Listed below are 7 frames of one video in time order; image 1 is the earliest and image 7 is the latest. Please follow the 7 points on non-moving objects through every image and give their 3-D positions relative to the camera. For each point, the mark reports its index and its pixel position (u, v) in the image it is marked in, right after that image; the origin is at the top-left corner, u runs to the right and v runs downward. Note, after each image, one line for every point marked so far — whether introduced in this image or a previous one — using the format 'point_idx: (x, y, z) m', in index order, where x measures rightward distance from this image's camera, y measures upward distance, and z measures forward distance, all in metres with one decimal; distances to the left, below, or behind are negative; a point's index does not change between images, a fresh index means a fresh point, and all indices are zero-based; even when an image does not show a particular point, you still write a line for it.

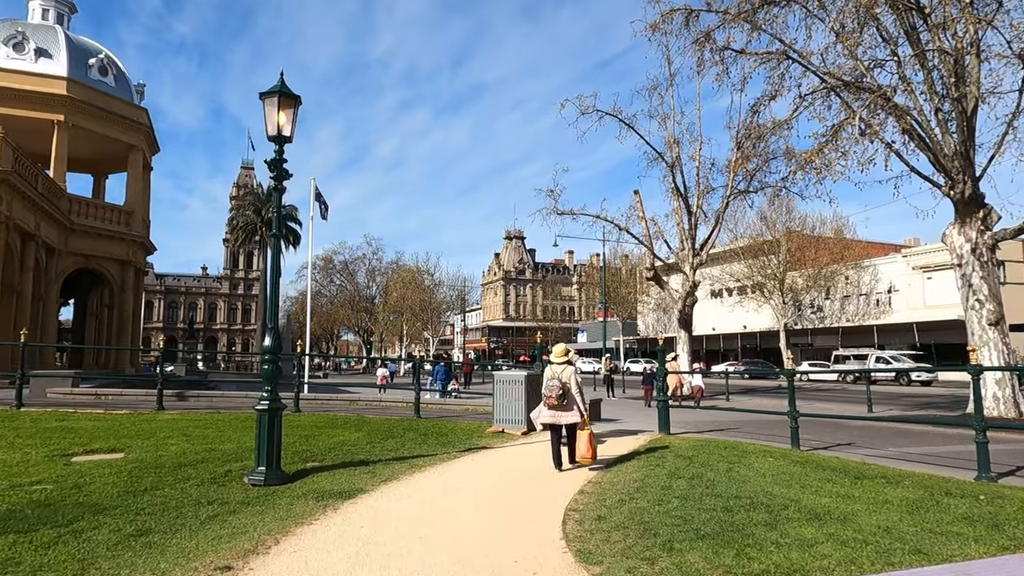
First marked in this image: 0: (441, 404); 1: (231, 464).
0: (-1.6, -2.8, +15.7) m
1: (-3.6, -2.3, +8.6) m
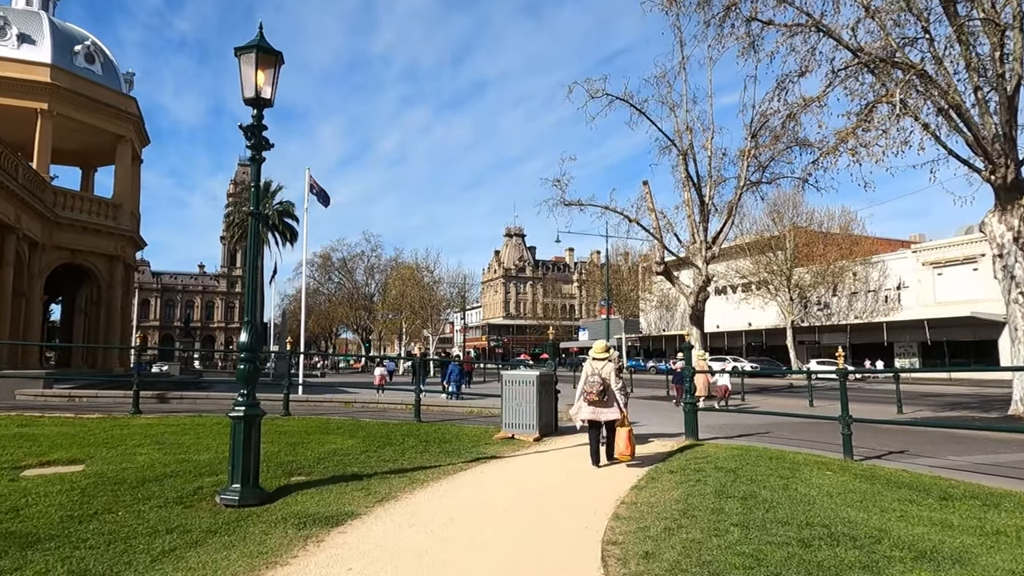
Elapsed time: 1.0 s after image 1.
0: (-1.5, -2.6, +14.6) m
1: (-3.5, -2.1, +7.4) m
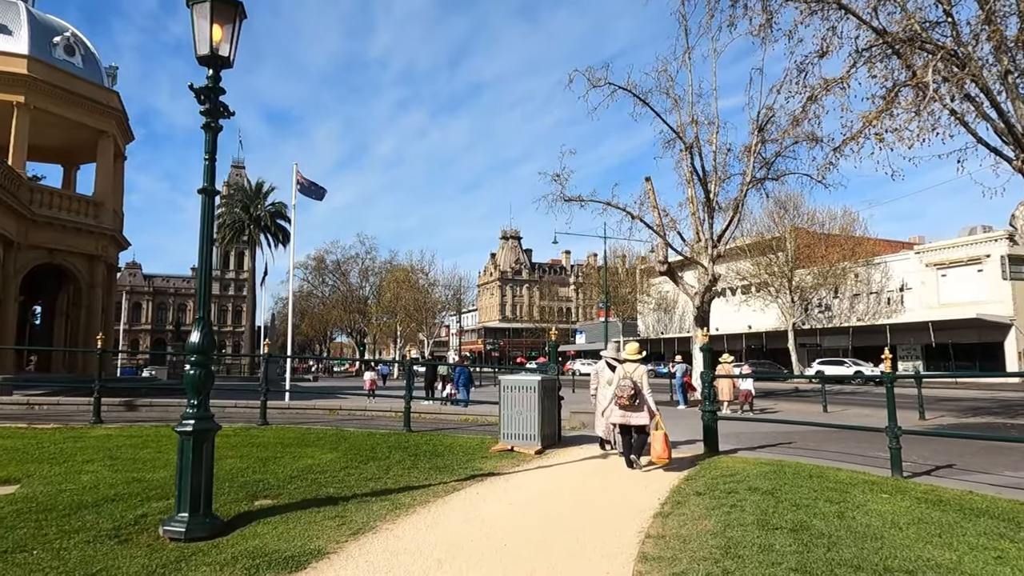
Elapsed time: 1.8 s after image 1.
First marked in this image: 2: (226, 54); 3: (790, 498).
0: (-1.5, -2.6, +13.5) m
1: (-3.5, -2.1, +6.3) m
2: (-2.7, +2.2, +6.3) m
3: (+2.6, -1.9, +6.1) m
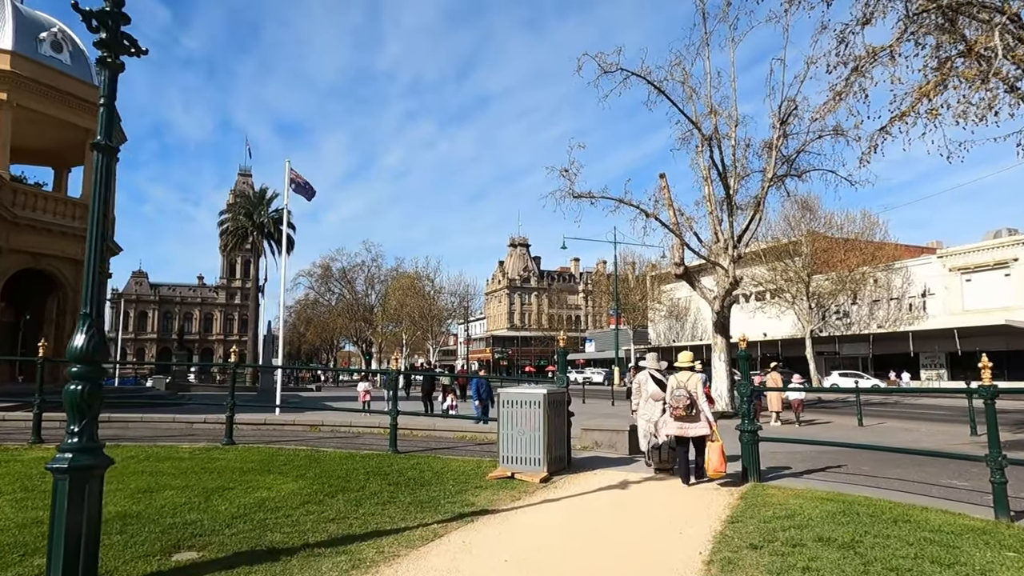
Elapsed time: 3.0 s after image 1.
0: (-1.4, -2.6, +11.9) m
1: (-3.5, -2.0, +4.8) m
2: (-2.8, +2.3, +4.8) m
3: (+2.5, -1.8, +4.6) m
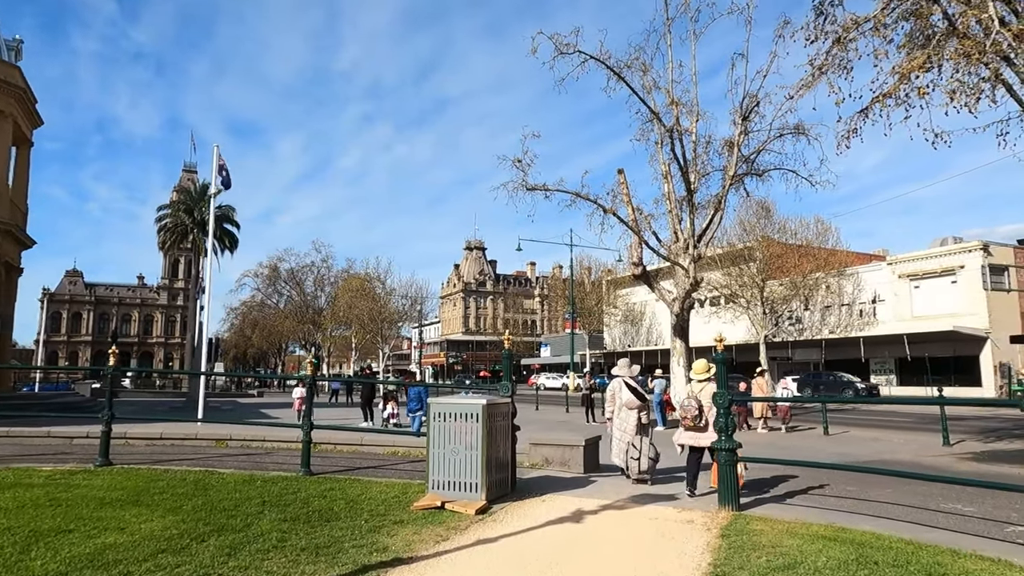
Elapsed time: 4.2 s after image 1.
0: (-2.4, -2.5, +10.3) m
1: (-4.0, -1.8, +3.1) m
2: (-3.2, +2.5, +3.2) m
3: (+2.1, -1.7, +3.2) m
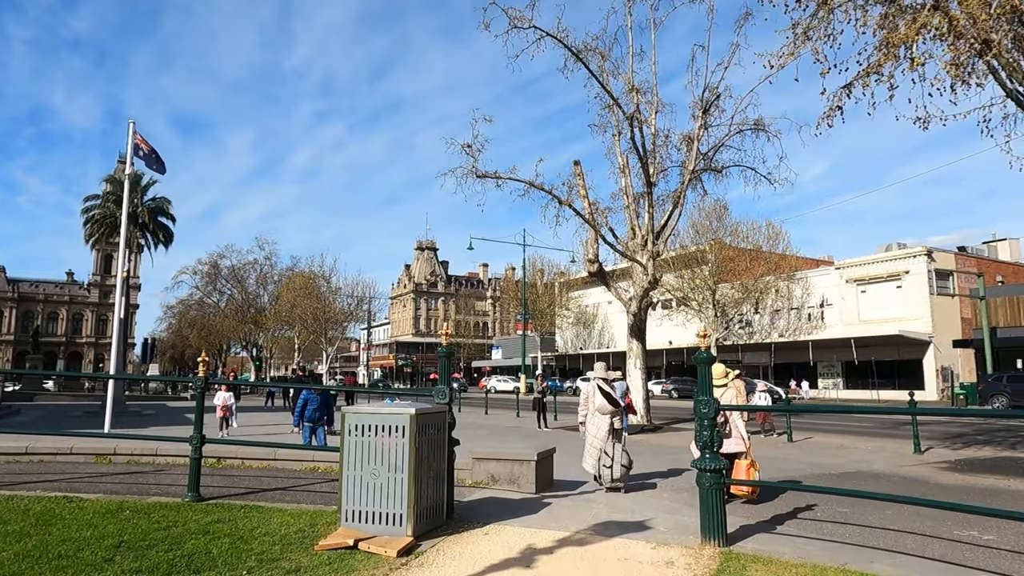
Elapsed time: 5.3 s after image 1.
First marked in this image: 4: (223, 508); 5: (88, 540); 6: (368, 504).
0: (-3.2, -2.3, +8.7) m
1: (-4.2, -1.6, +1.4) m
2: (-3.4, +2.7, +1.6) m
3: (+1.8, -1.6, +2.0) m
4: (-2.8, -2.1, +6.4) m
5: (-3.4, -2.0, +5.4) m
6: (-1.2, -1.8, +5.6) m
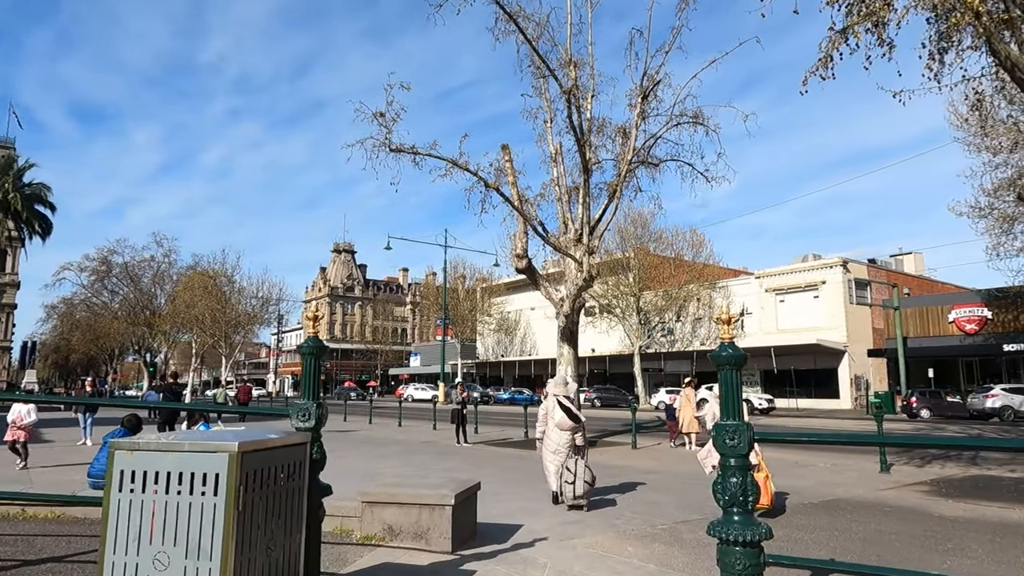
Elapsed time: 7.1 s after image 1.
0: (-4.0, -2.0, +6.0) m
1: (-4.2, -1.2, -1.4) m
2: (-3.3, +3.1, -1.1) m
3: (+1.7, -1.3, -0.1) m
4: (-3.4, -1.8, +3.7) m
5: (-3.8, -1.7, +2.7) m
6: (-1.7, -1.5, +3.1) m
